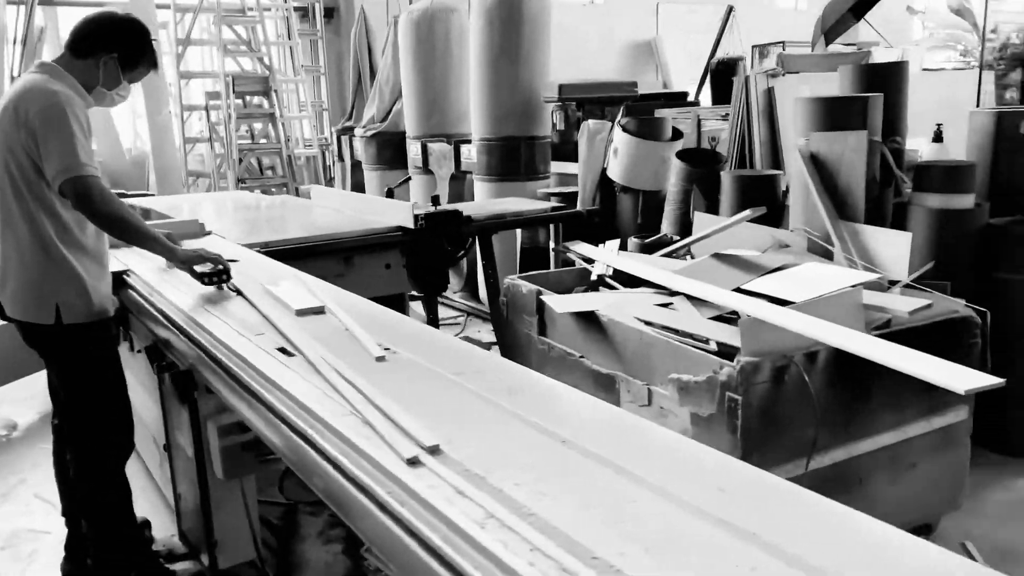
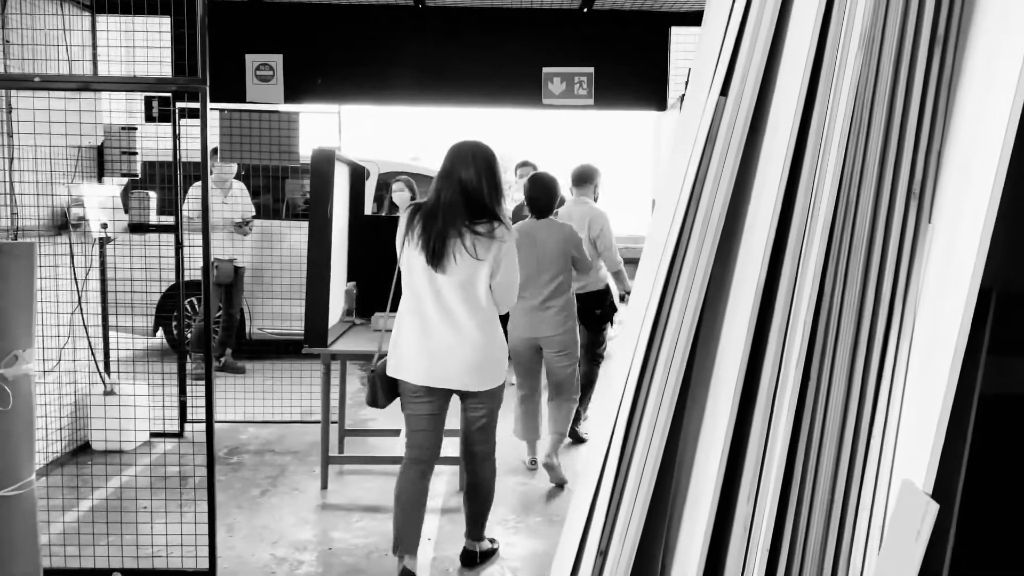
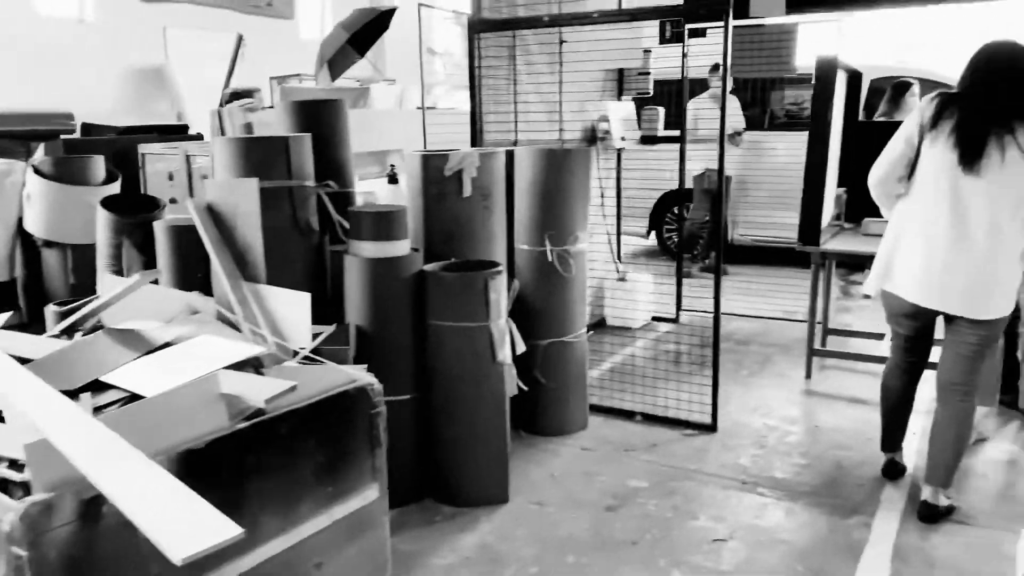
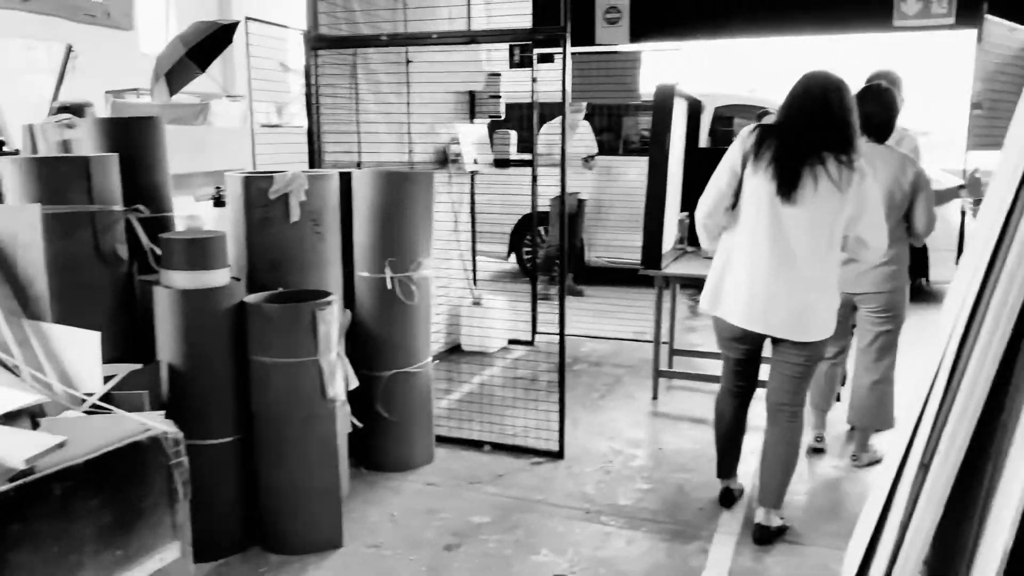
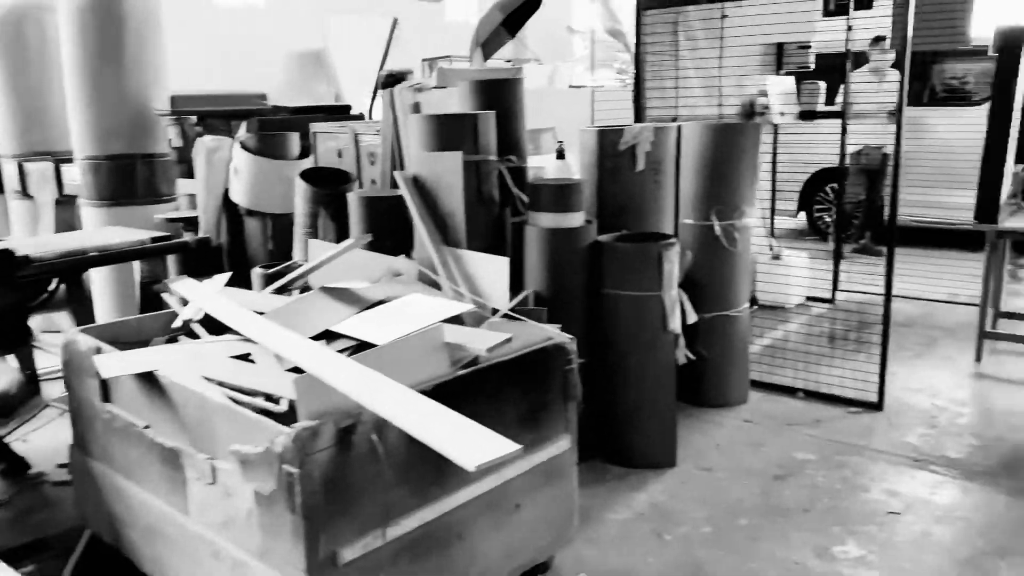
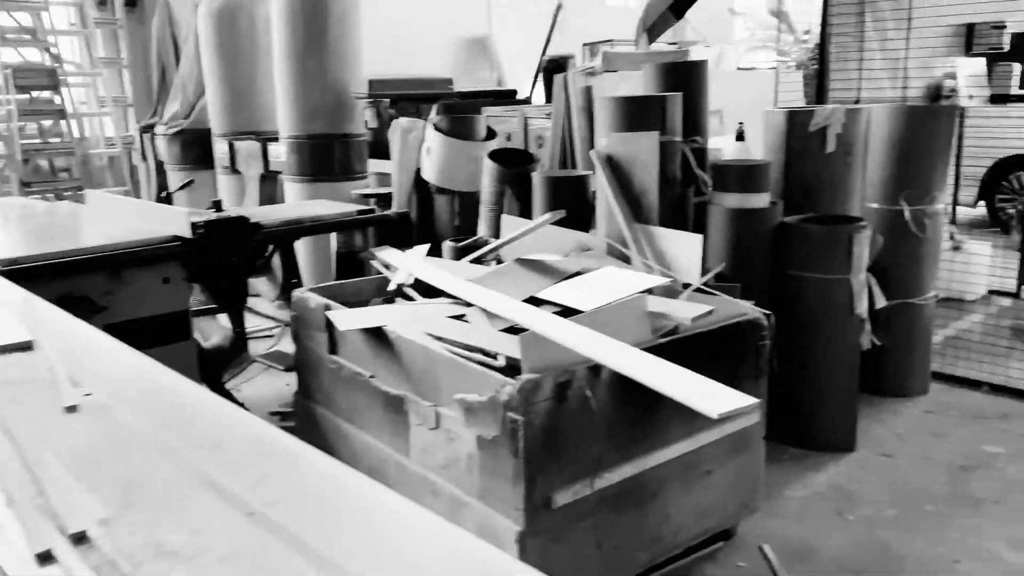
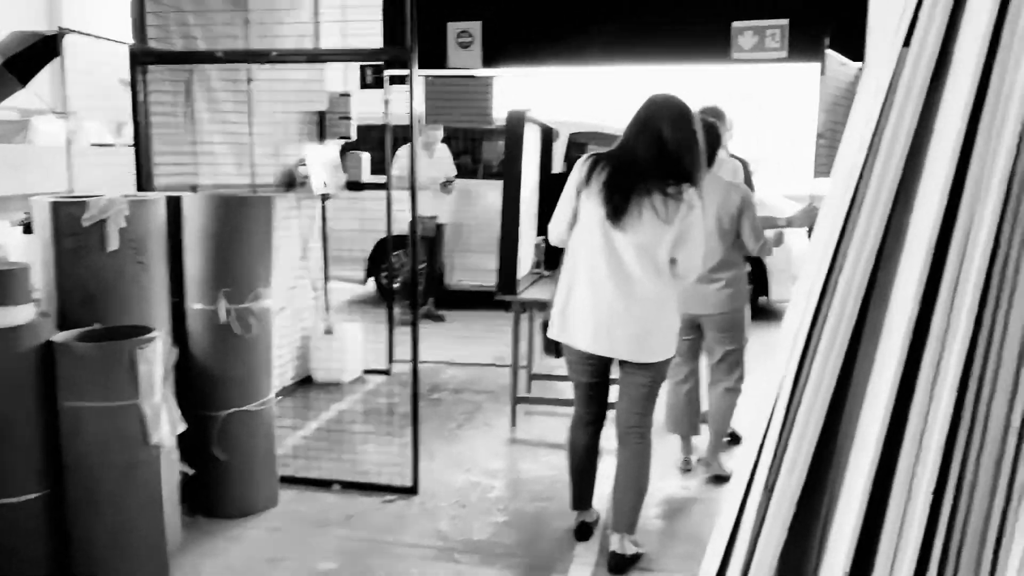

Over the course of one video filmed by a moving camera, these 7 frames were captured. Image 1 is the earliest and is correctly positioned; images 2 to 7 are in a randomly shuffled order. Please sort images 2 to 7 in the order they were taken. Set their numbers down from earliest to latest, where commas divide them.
6, 5, 3, 4, 7, 2
